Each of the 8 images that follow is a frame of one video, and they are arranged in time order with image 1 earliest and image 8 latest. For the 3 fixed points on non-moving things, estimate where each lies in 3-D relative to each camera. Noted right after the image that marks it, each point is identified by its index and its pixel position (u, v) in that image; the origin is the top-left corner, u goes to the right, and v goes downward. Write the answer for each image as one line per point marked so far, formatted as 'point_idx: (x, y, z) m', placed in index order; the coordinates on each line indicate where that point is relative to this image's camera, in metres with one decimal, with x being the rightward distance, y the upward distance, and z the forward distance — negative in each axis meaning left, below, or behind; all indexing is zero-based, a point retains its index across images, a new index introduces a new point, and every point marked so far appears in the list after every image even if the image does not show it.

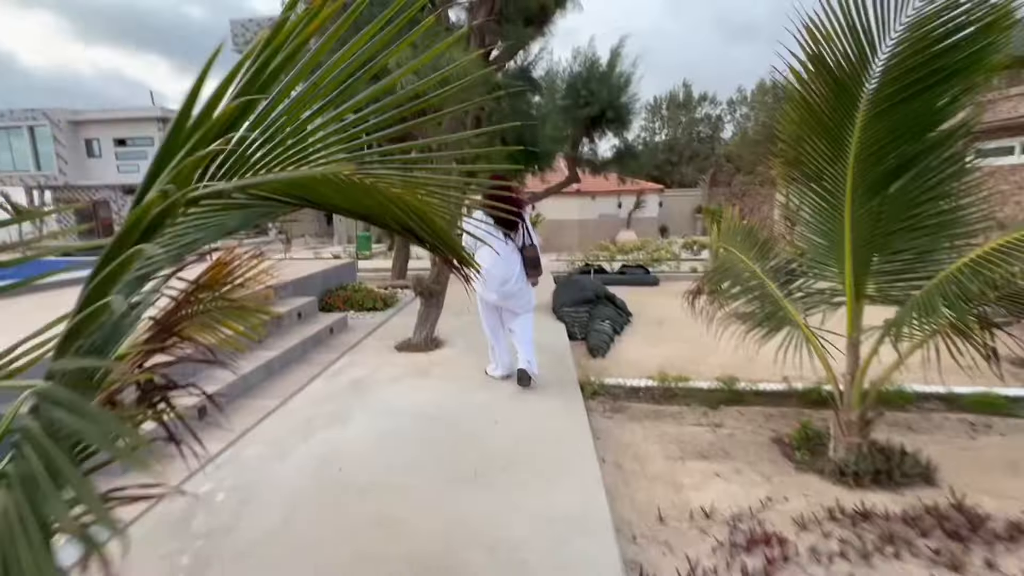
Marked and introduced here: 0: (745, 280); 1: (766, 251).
0: (+1.9, +0.1, +3.9) m
1: (+2.1, +0.3, +4.0) m
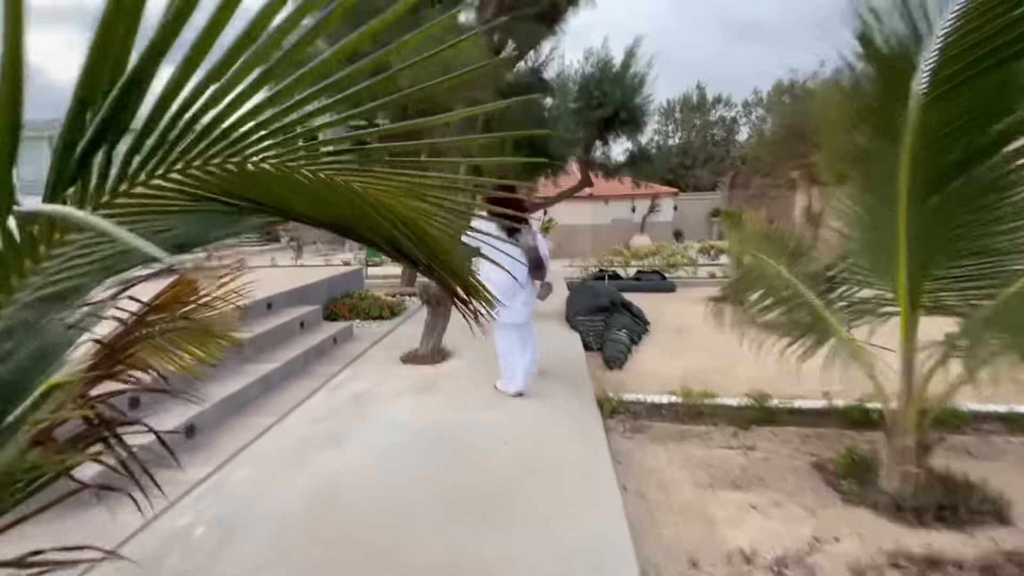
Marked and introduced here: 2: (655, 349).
0: (+2.0, 0.0, +3.6) m
1: (+2.1, +0.2, +3.6) m
2: (+1.9, -0.8, +6.4) m
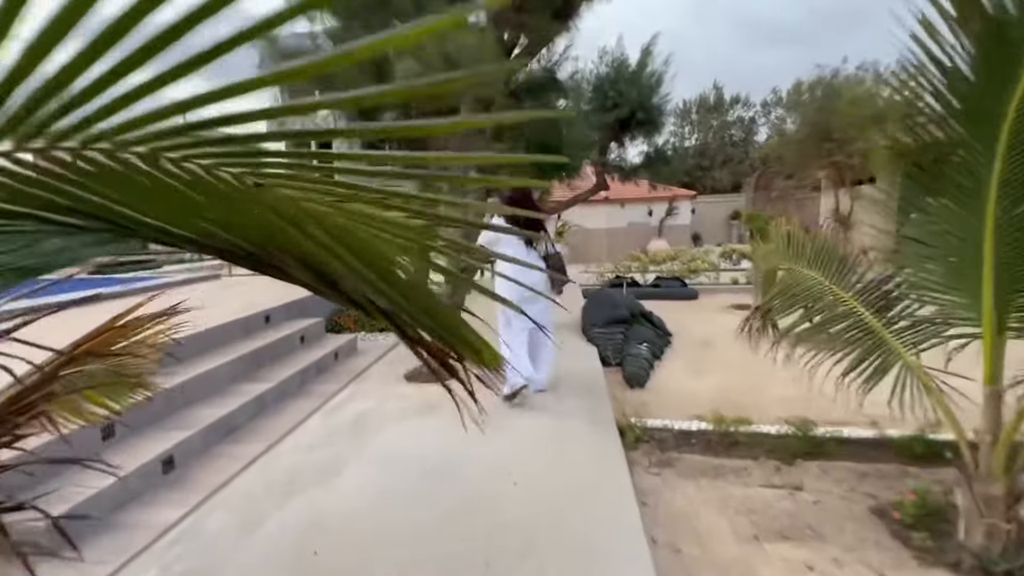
0: (+2.0, -0.1, +3.1) m
1: (+2.2, +0.1, +3.2) m
2: (+2.0, -0.9, +5.9) m
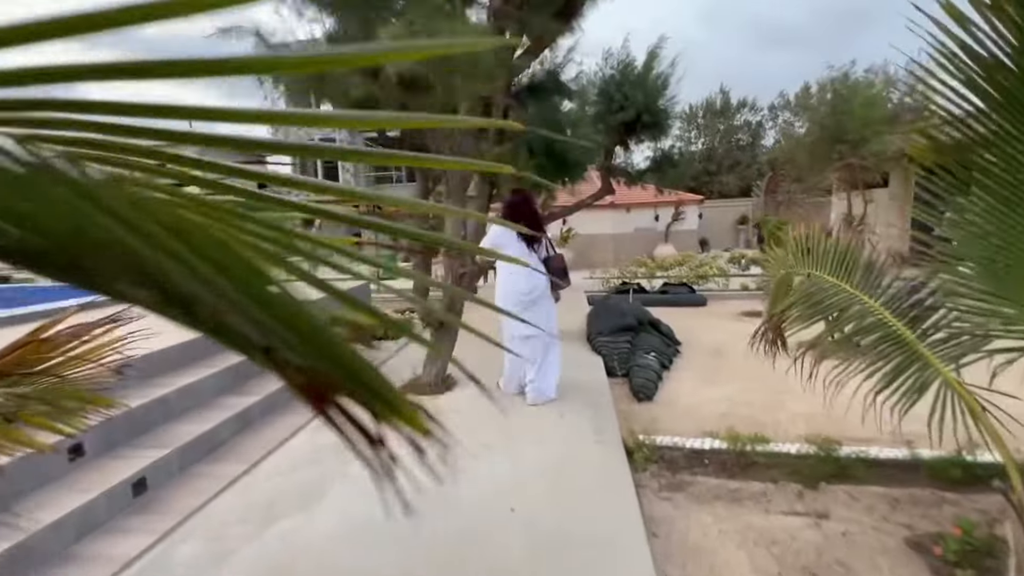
0: (+2.0, -0.2, +2.8) m
1: (+2.2, +0.1, +2.9) m
2: (+2.1, -1.0, +5.6) m
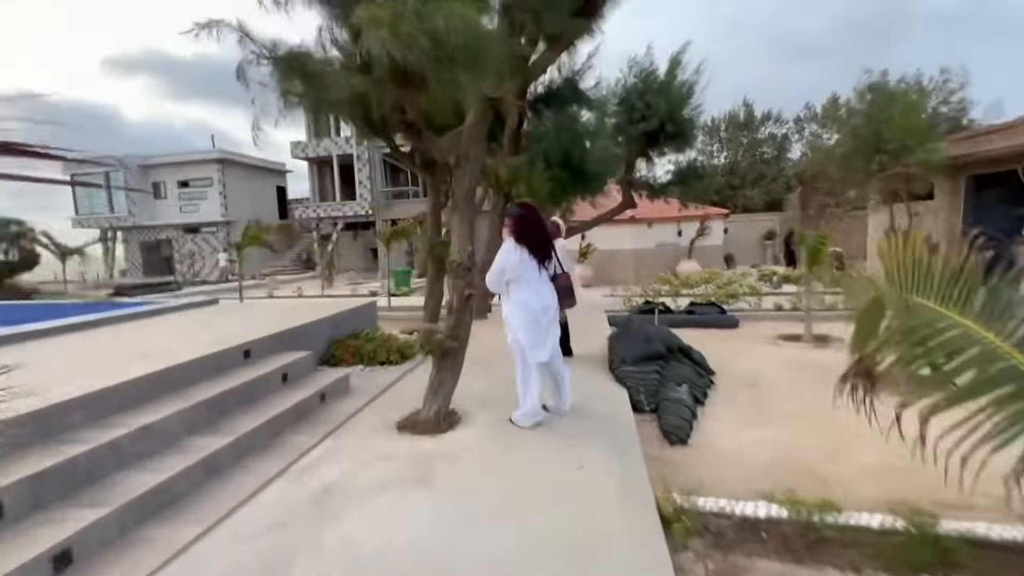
0: (+2.0, -0.3, +2.1) m
1: (+2.2, -0.1, +2.2) m
2: (+2.2, -1.3, +4.9) m
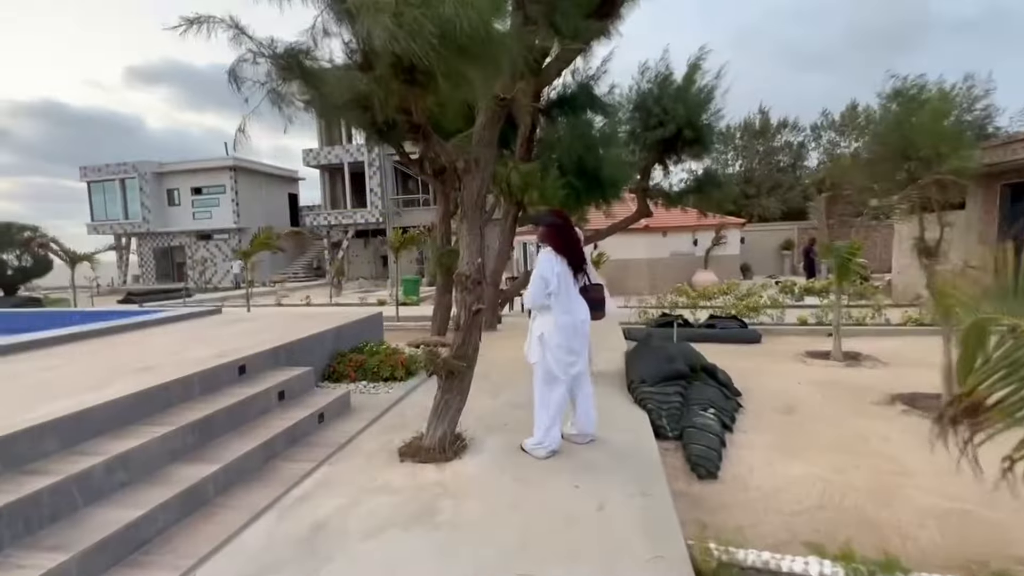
0: (+2.1, -0.4, +1.7) m
1: (+2.3, -0.2, +1.8) m
2: (+2.3, -1.4, +4.5) m
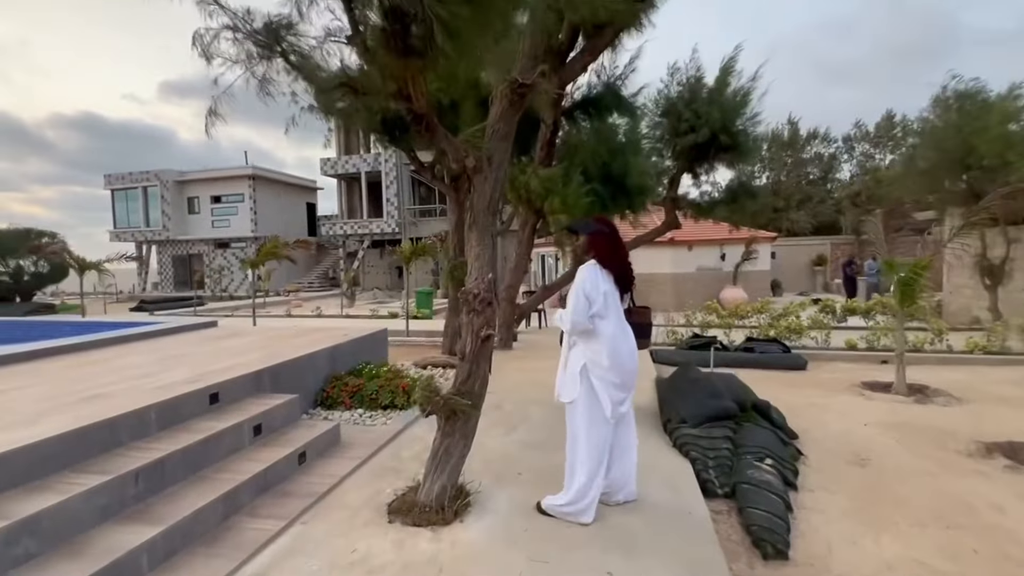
0: (+2.1, -0.6, +0.9) m
1: (+2.3, -0.3, +1.0) m
2: (+2.4, -1.6, +3.6) m
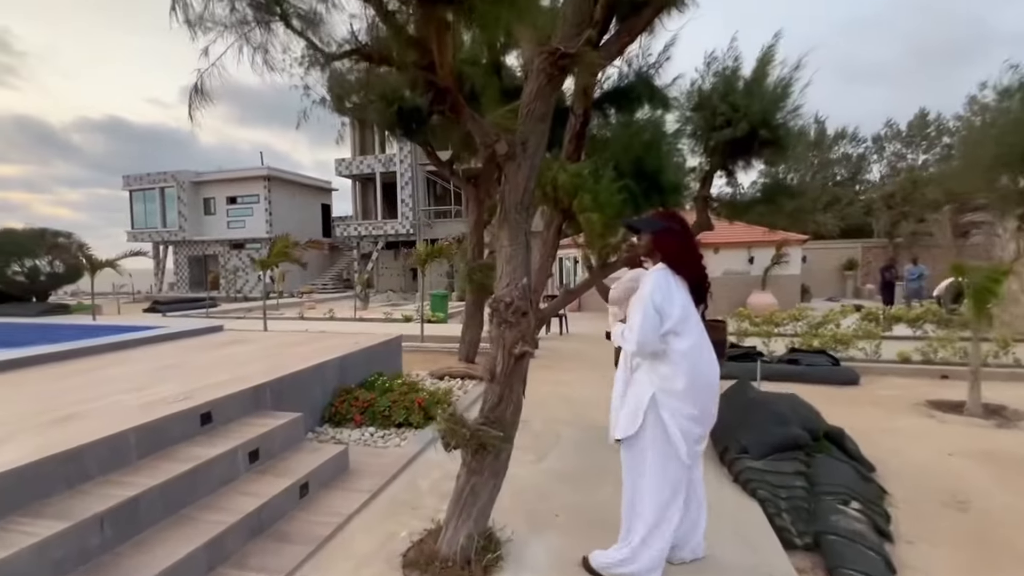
0: (+2.3, -0.6, +0.3) m
1: (+2.5, -0.4, +0.3) m
2: (+2.6, -1.7, +3.0) m
